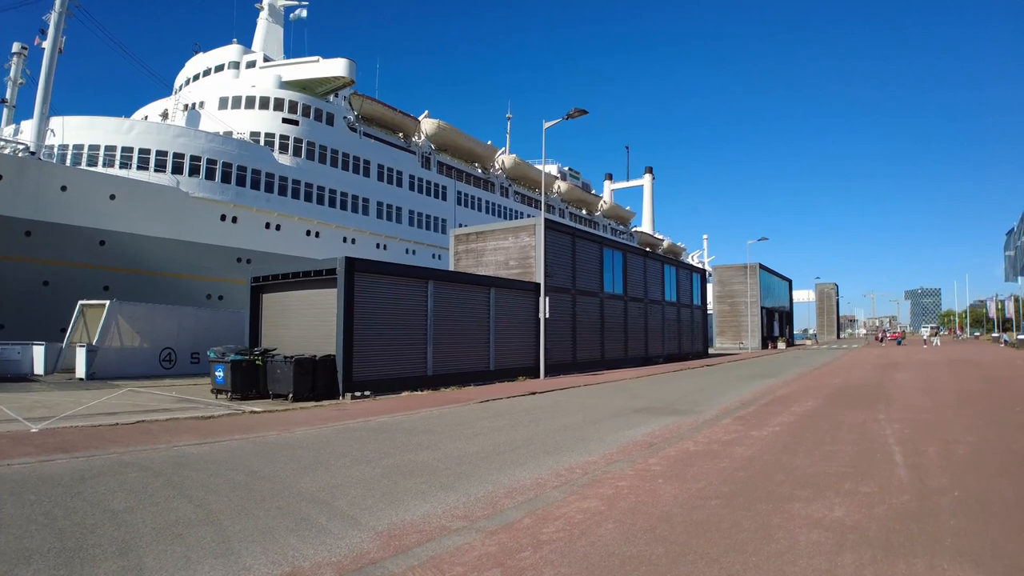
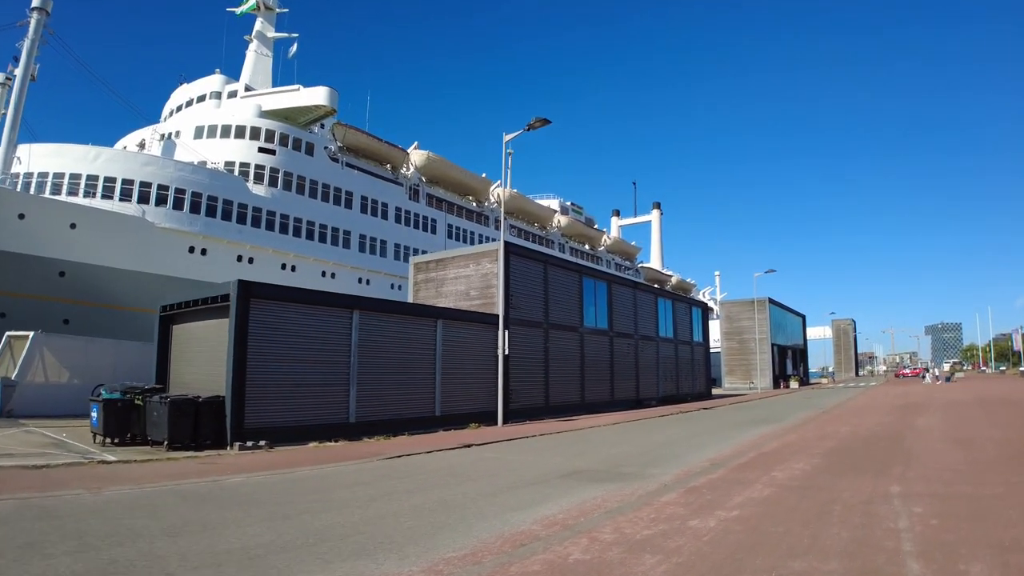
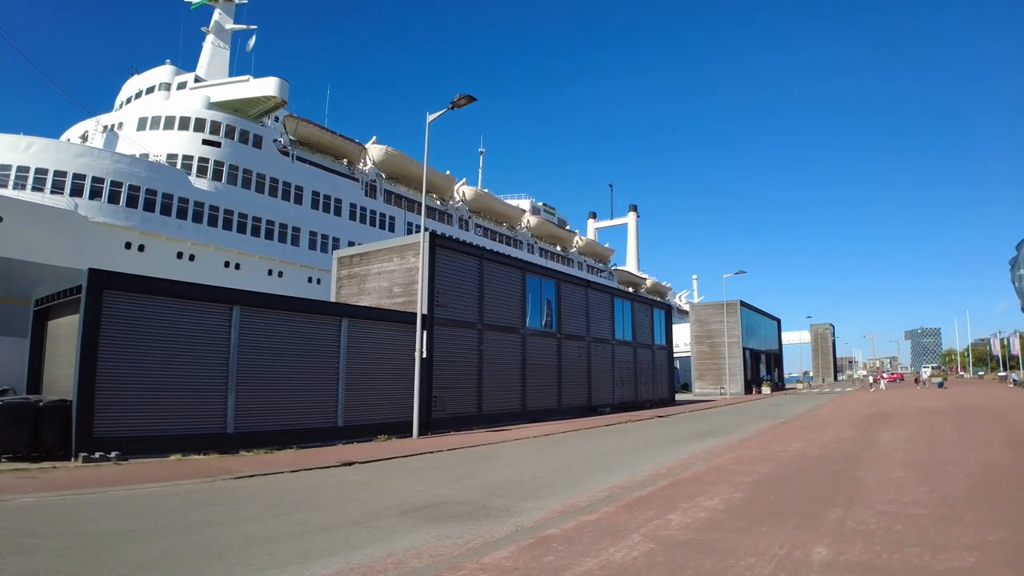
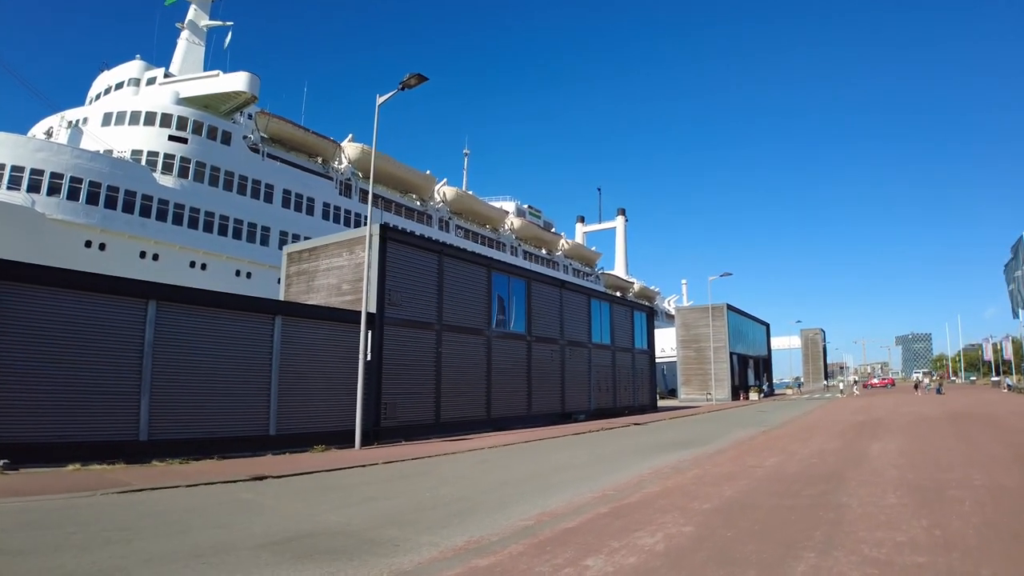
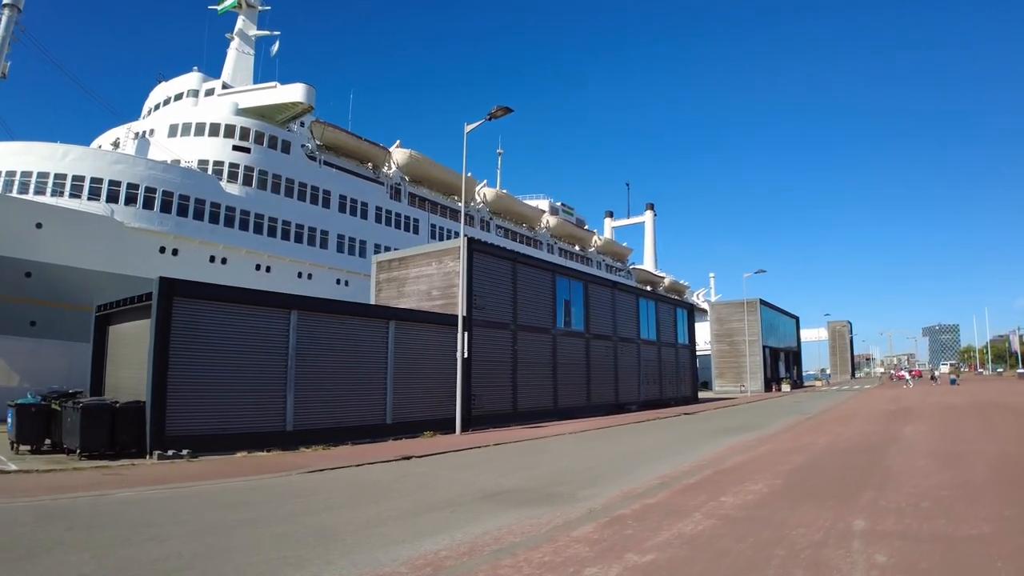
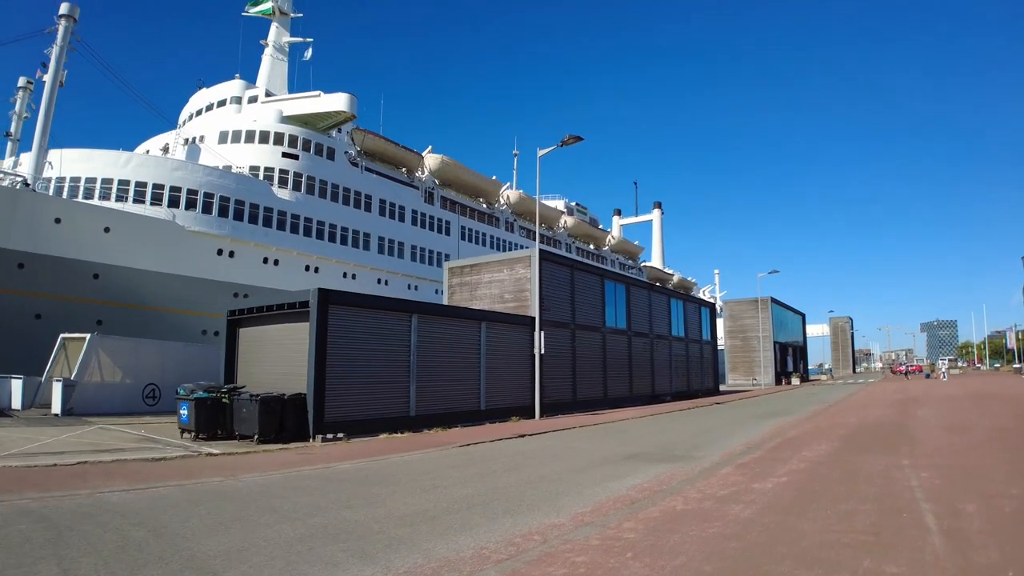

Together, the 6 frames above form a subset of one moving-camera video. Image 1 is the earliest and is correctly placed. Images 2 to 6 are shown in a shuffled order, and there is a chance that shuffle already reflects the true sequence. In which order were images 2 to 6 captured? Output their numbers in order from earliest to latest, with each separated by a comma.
6, 2, 5, 3, 4
